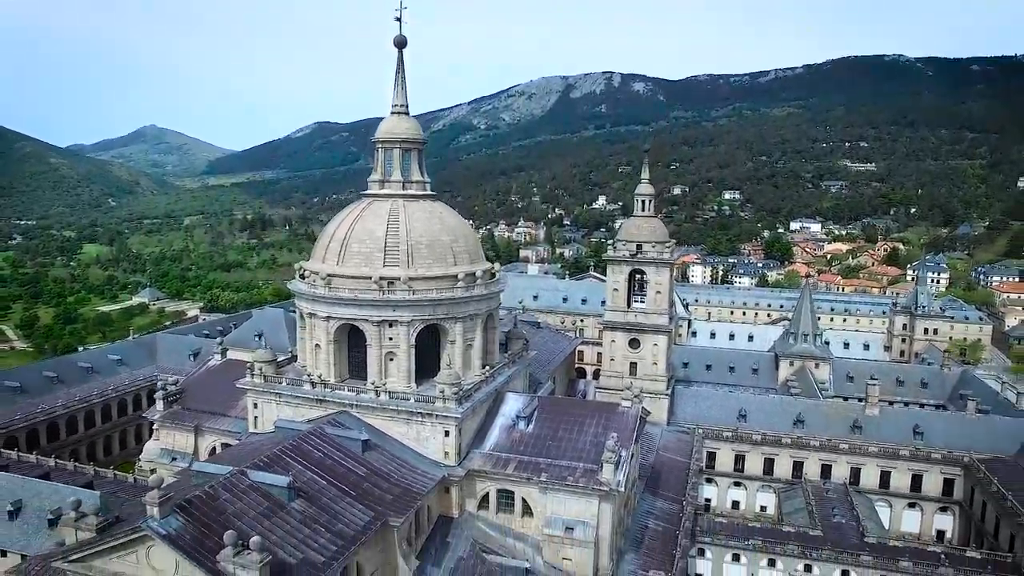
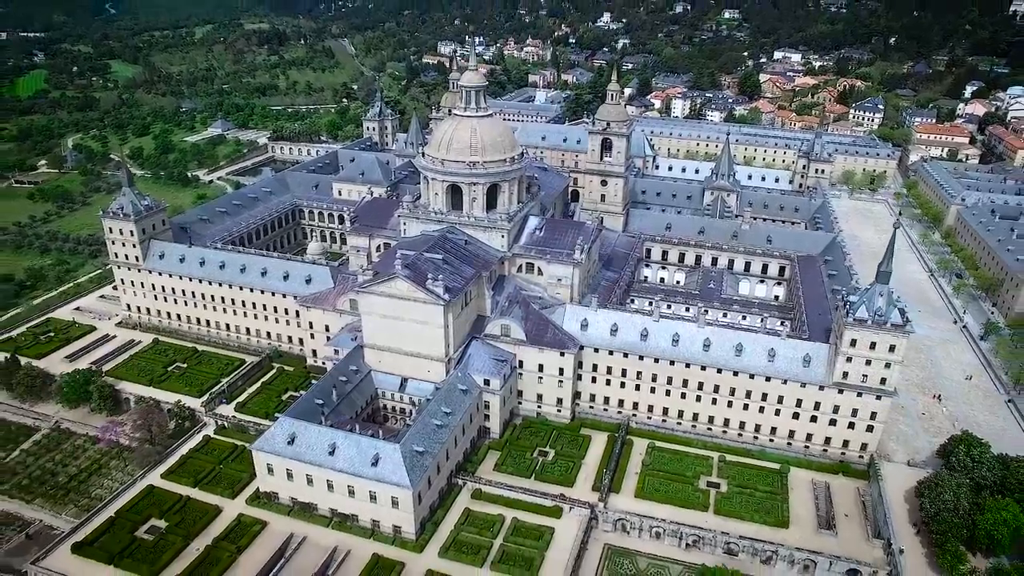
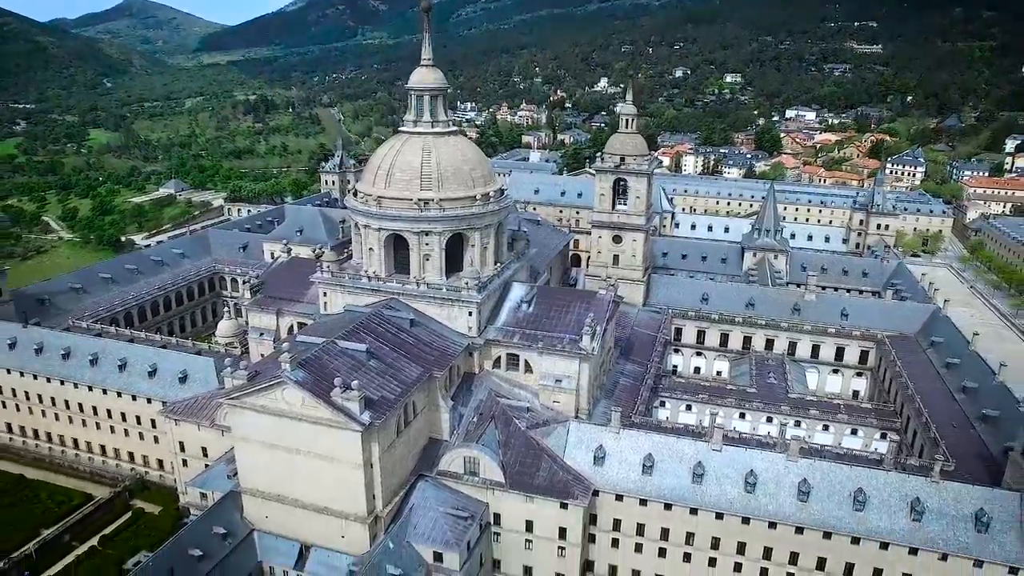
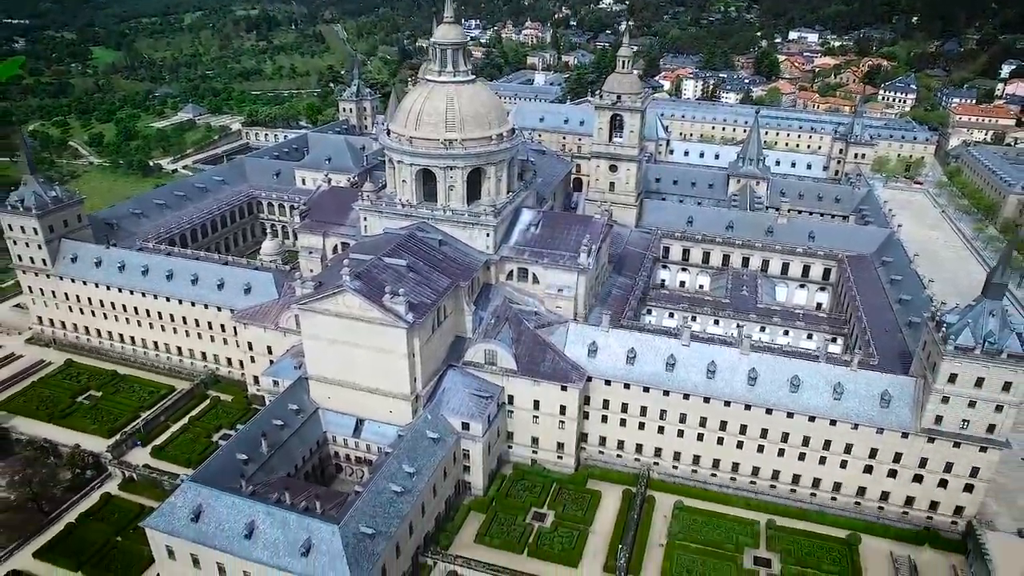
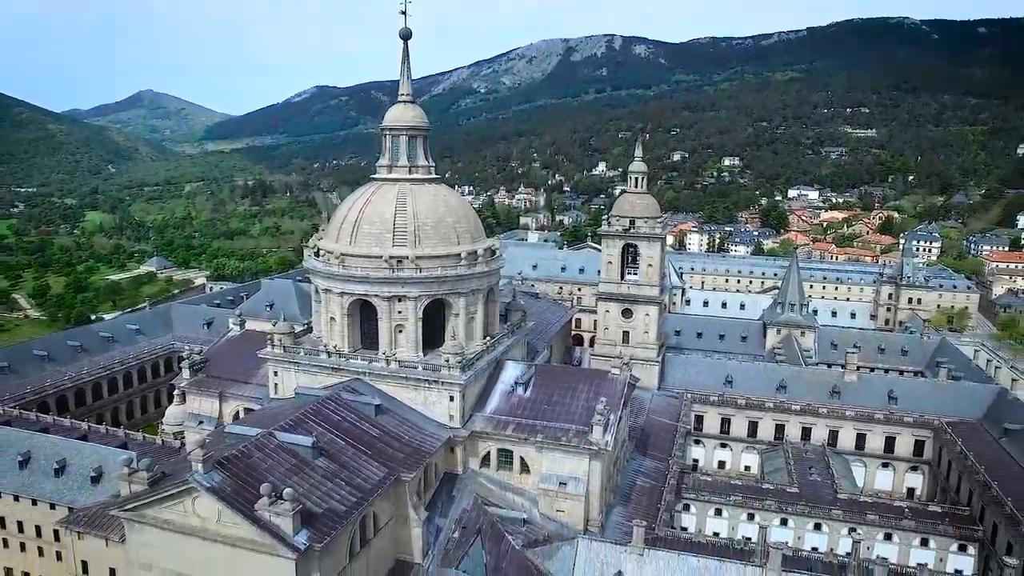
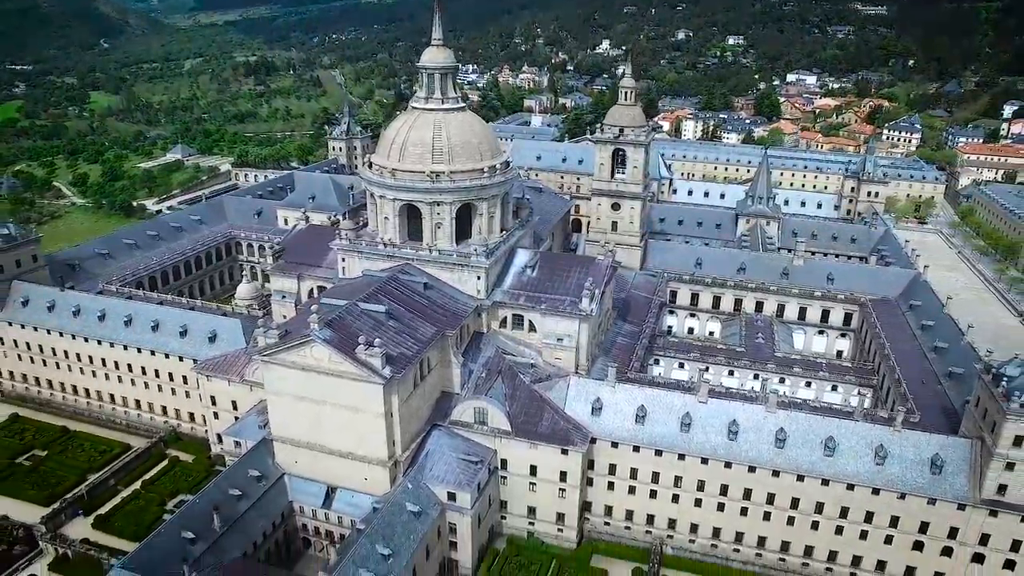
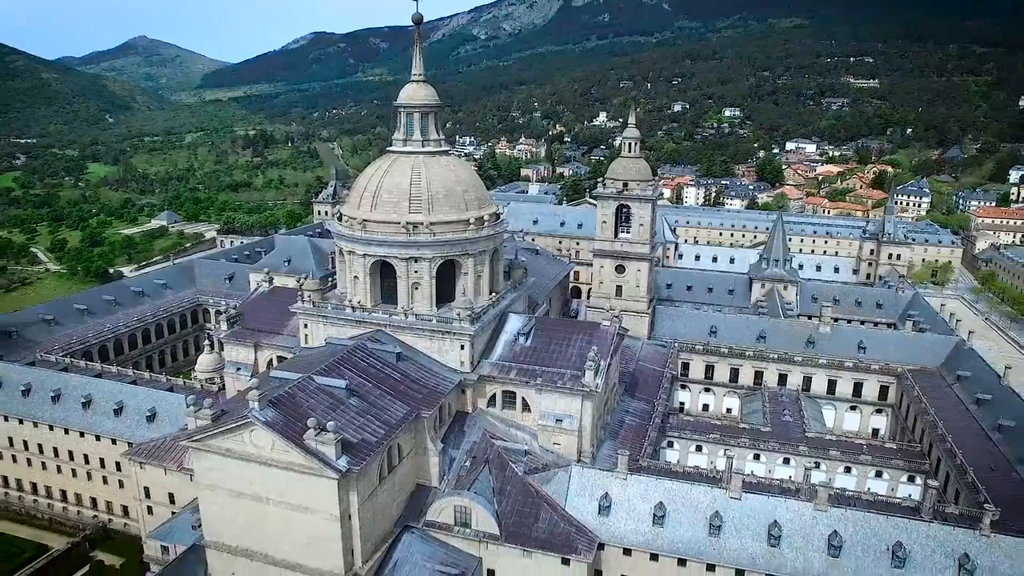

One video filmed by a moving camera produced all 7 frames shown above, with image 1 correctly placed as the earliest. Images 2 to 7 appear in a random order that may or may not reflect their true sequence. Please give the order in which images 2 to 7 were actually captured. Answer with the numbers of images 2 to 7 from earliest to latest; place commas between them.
5, 7, 3, 6, 4, 2
